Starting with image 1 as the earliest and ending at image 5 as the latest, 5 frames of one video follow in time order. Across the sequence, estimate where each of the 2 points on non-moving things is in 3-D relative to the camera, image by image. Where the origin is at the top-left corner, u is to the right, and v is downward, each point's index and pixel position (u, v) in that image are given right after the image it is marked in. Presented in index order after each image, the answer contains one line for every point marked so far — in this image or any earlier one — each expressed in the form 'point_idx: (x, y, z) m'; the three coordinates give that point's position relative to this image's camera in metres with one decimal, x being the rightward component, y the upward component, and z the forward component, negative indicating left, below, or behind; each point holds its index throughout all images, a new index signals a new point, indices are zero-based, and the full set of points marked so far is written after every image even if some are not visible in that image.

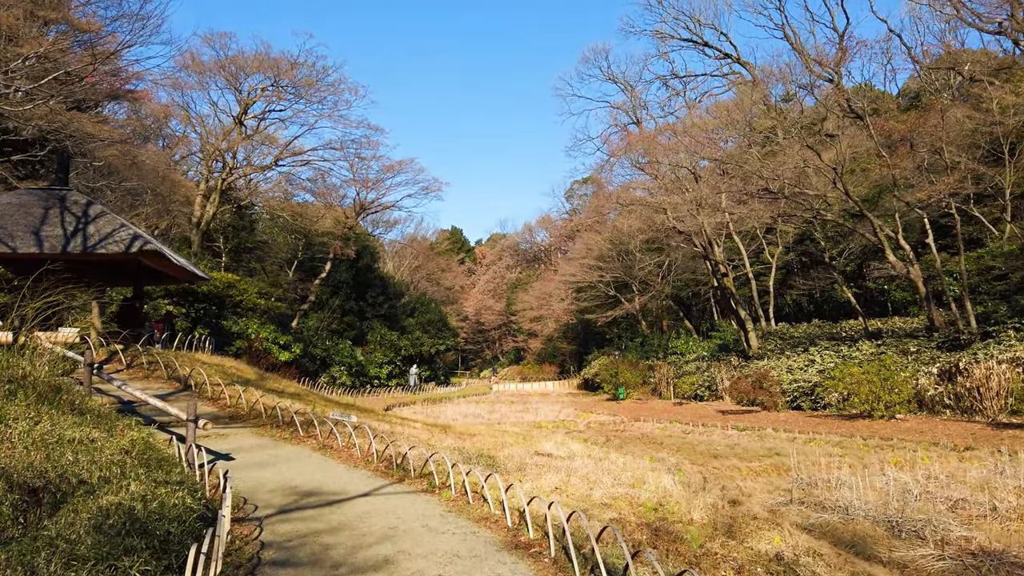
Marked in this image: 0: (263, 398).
0: (-2.6, -1.1, +7.9) m
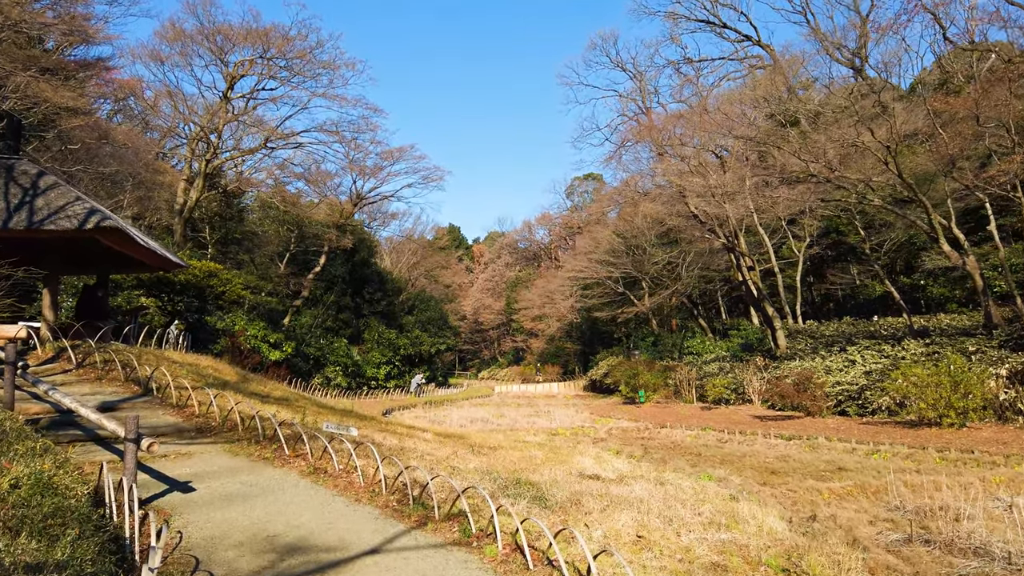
0: (-2.3, -1.0, +6.4) m
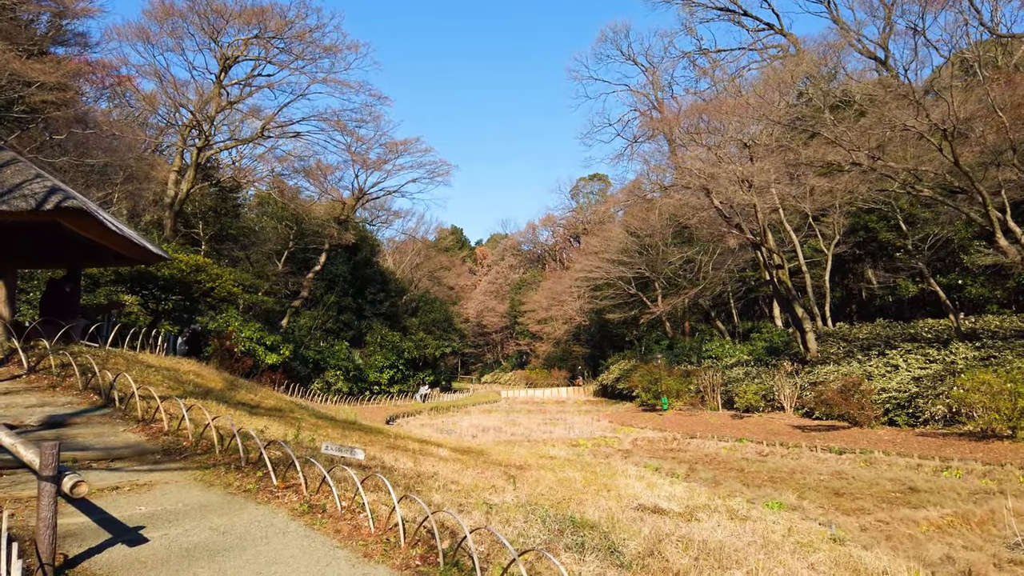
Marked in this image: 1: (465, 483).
0: (-2.1, -0.9, +5.3) m
1: (-0.3, -1.2, +4.7) m
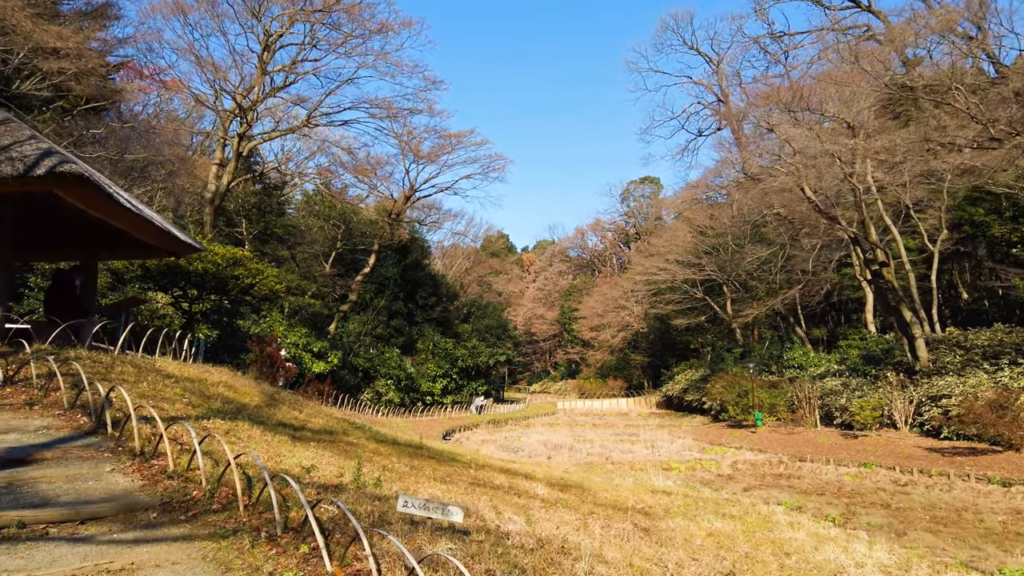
0: (-1.3, -0.8, +3.8) m
1: (+0.4, -1.1, +3.1) m
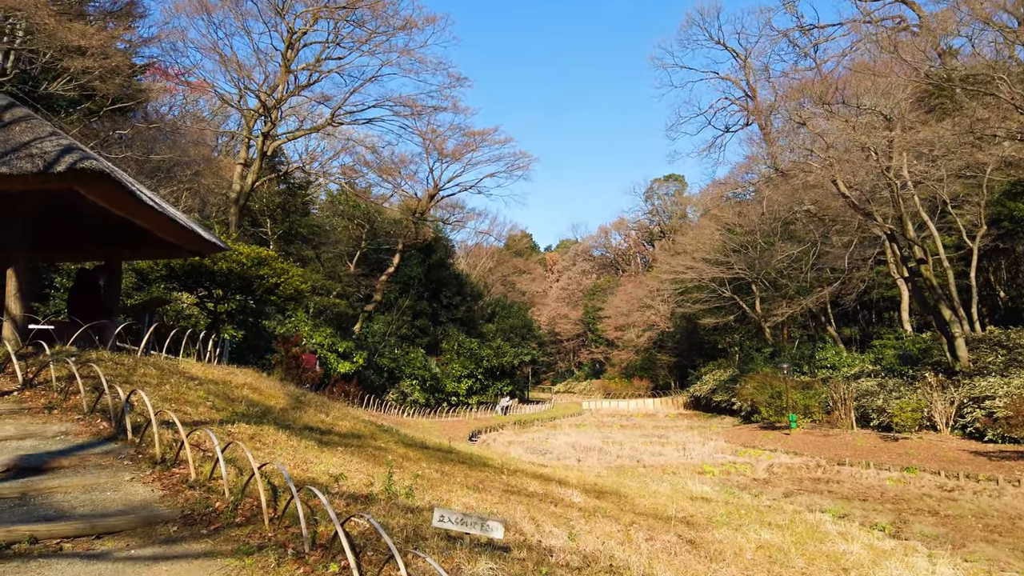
0: (-1.1, -0.8, +3.6) m
1: (+0.6, -1.1, +2.9) m
